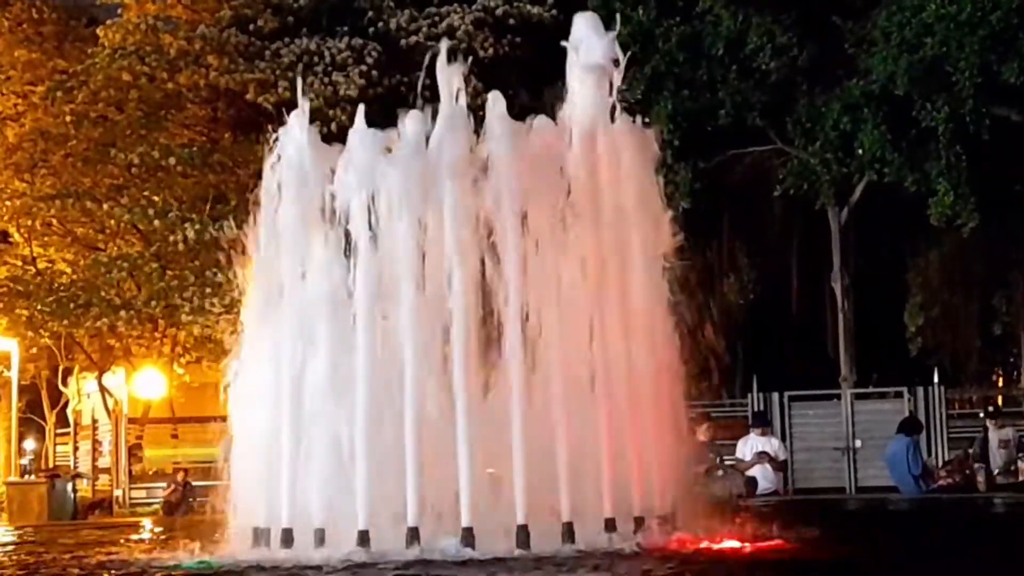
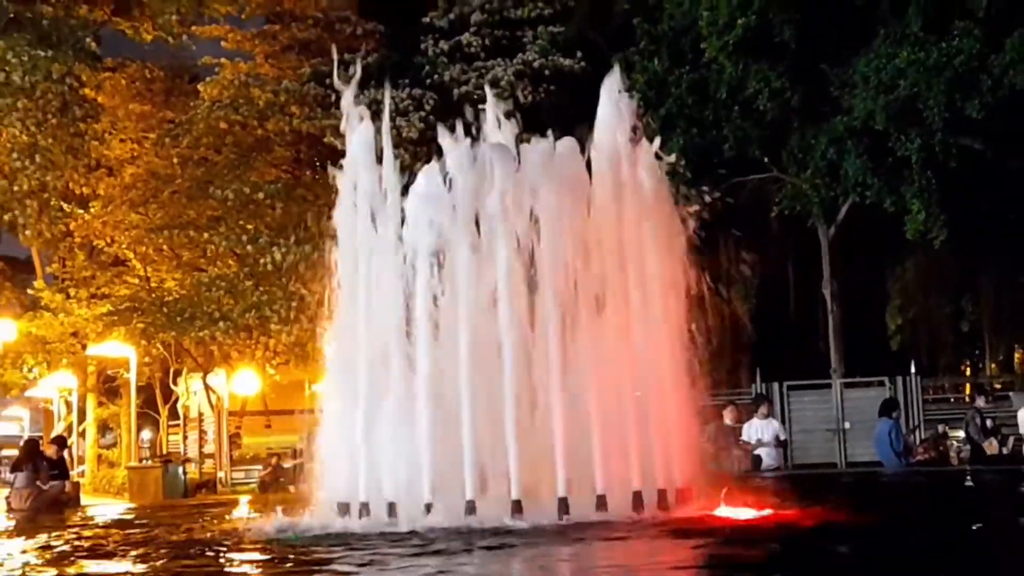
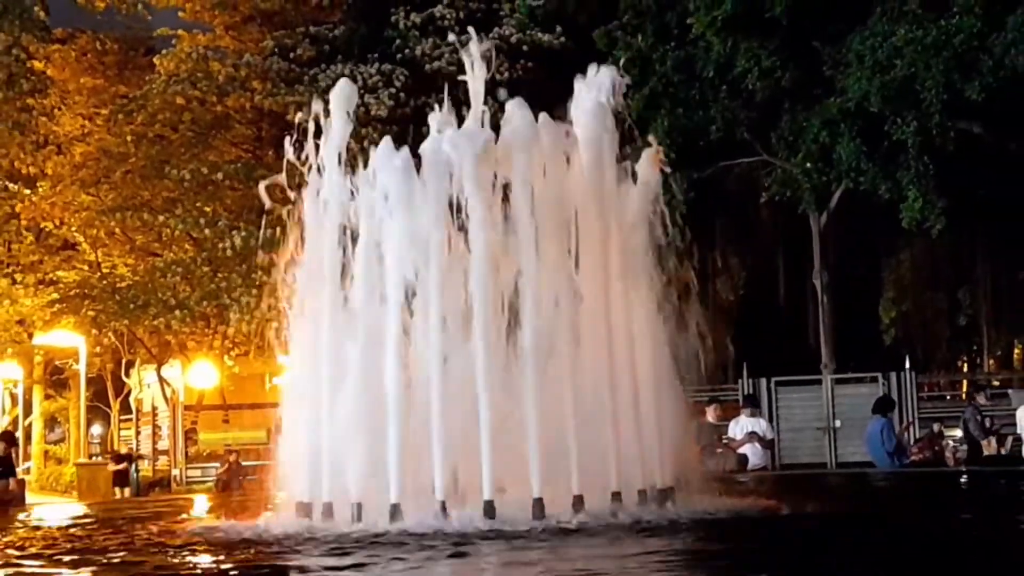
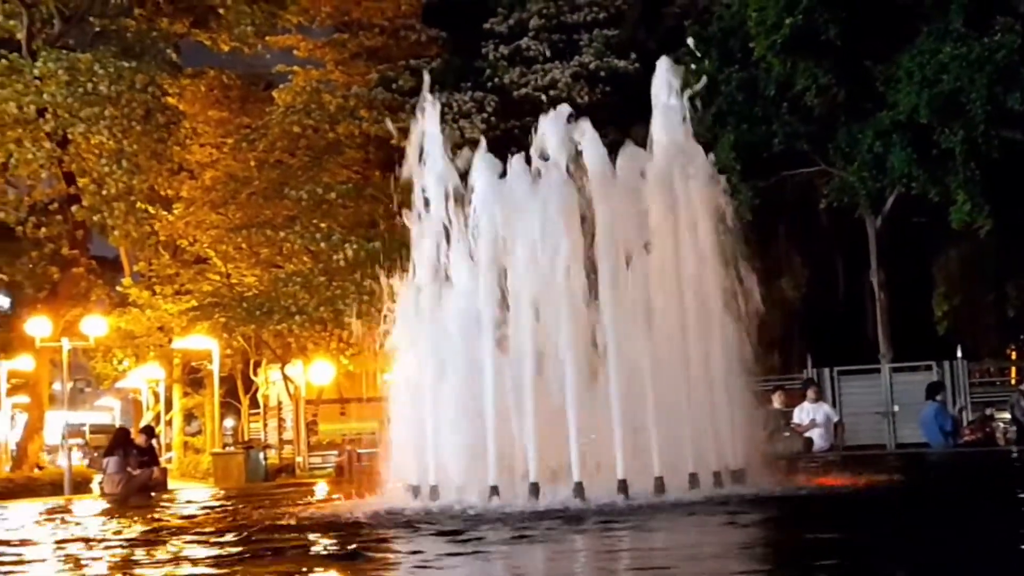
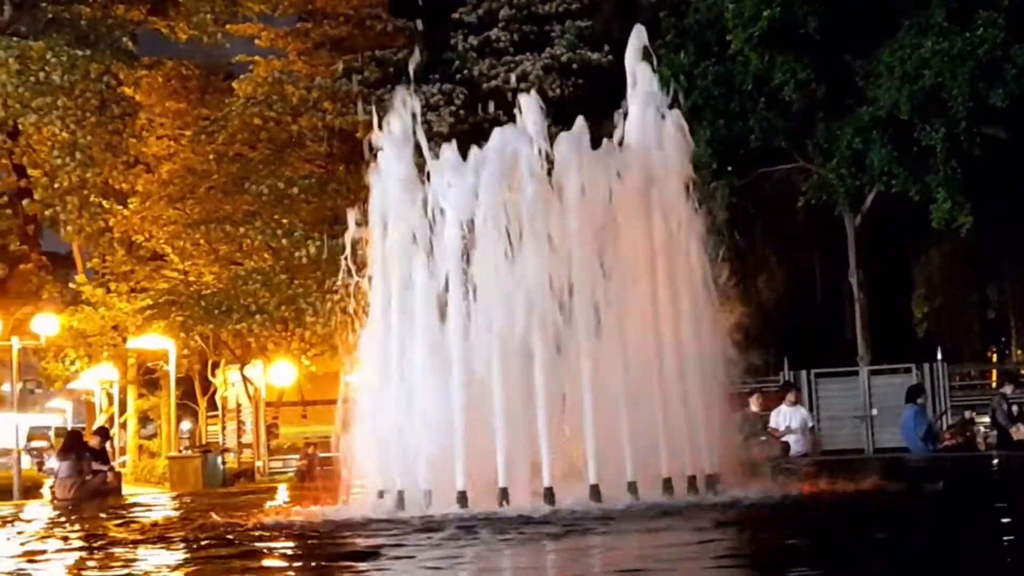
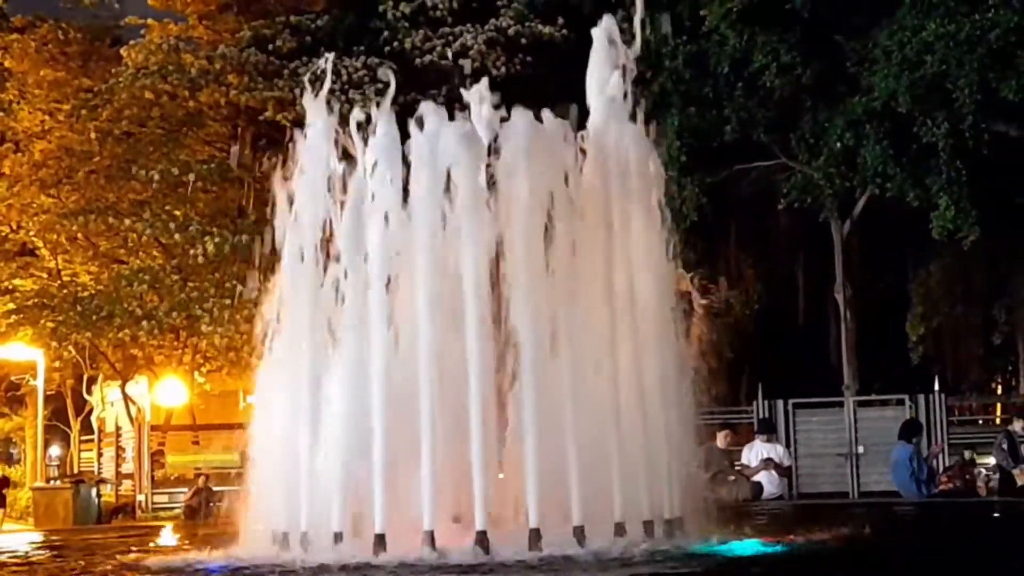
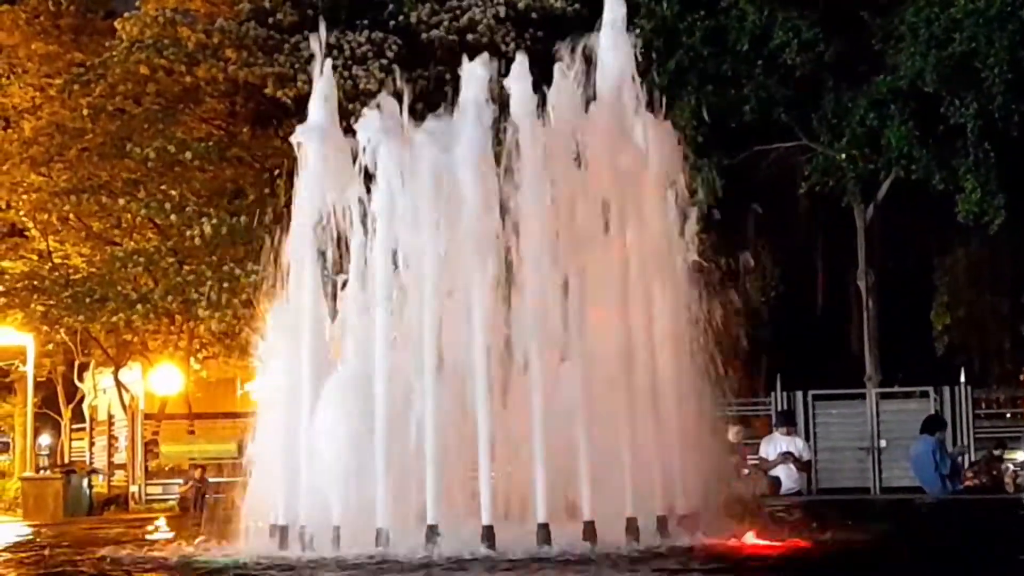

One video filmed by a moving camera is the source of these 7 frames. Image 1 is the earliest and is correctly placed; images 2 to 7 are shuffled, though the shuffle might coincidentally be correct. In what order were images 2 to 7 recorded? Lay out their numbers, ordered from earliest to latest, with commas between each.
7, 6, 3, 2, 5, 4
